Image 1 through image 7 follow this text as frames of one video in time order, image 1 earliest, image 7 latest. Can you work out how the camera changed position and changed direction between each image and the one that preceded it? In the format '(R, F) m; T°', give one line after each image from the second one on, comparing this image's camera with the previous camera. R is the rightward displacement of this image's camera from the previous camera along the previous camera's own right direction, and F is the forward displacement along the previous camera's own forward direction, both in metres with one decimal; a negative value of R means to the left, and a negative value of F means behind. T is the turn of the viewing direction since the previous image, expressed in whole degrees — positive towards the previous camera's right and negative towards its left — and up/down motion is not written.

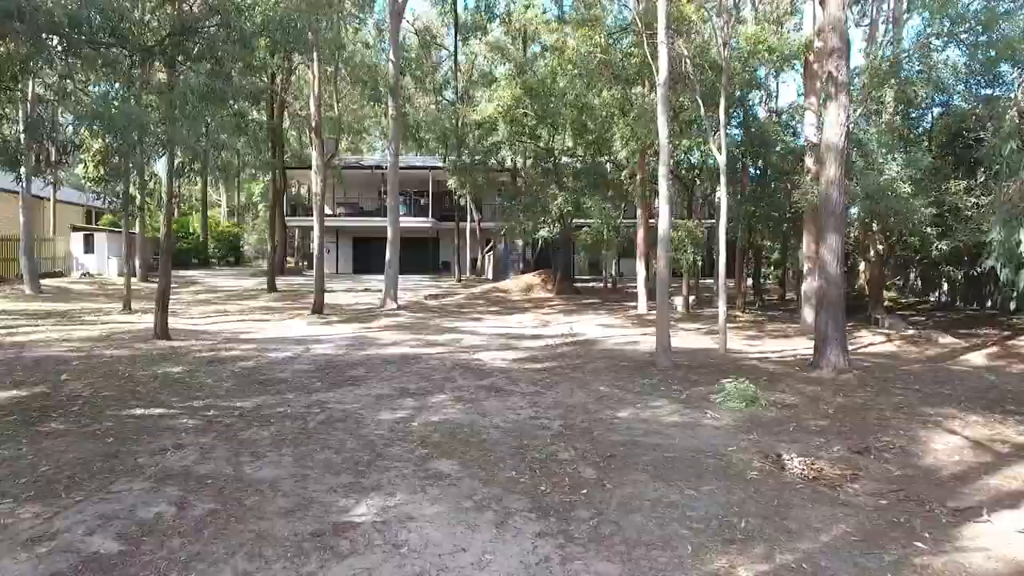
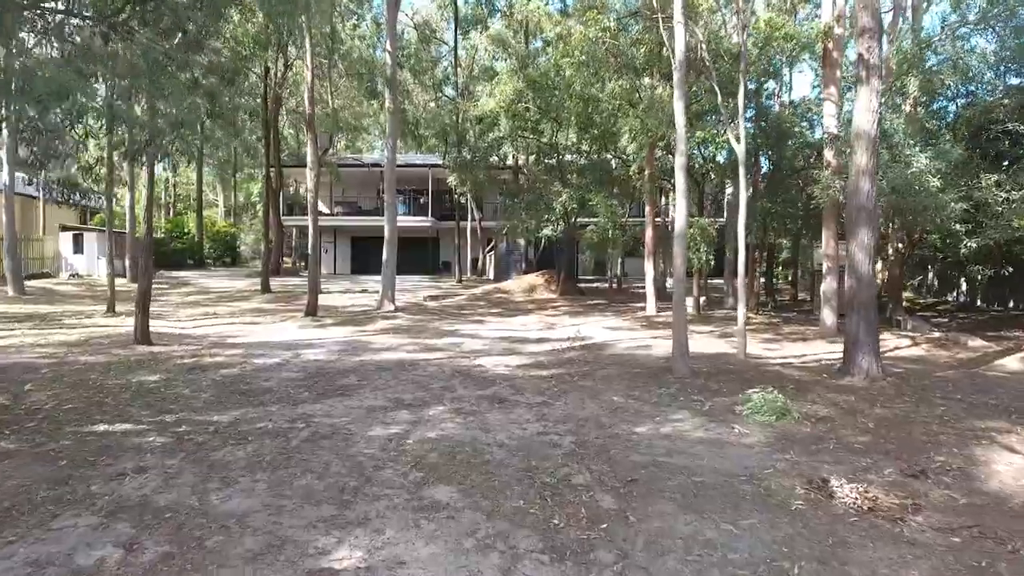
(0.0, +0.7) m; 0°
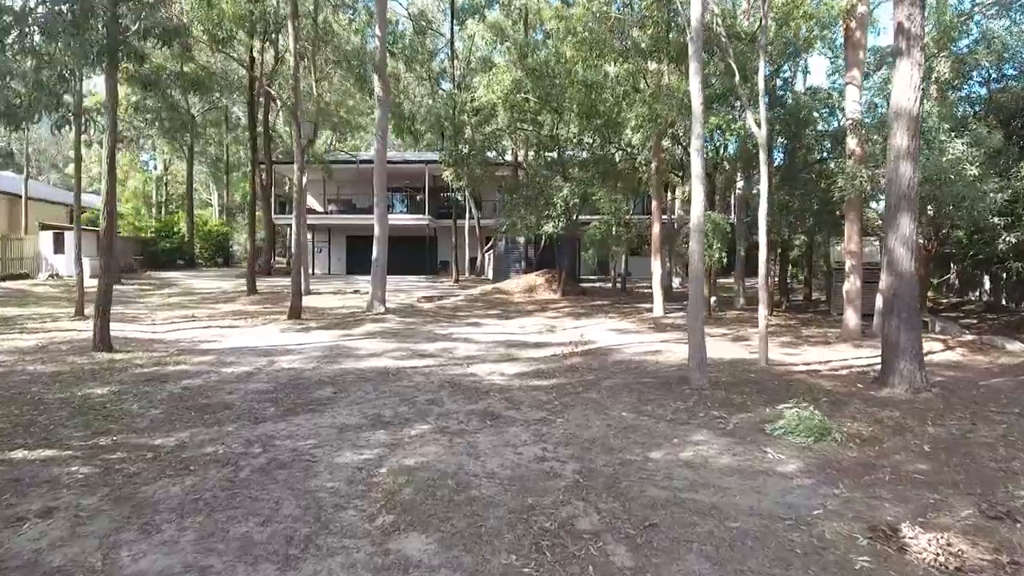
(+0.1, +1.0) m; 0°
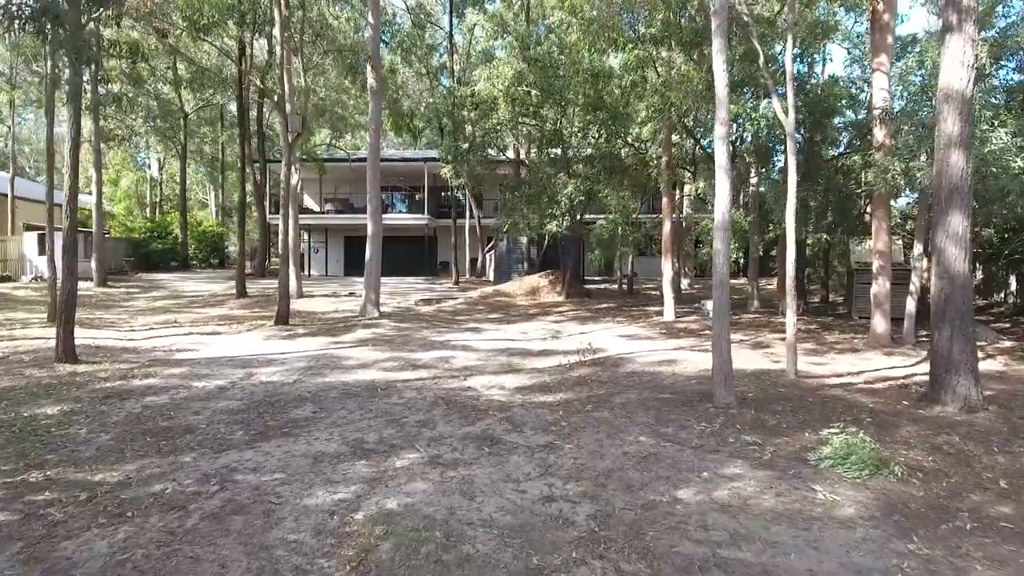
(0.0, +0.8) m; 0°
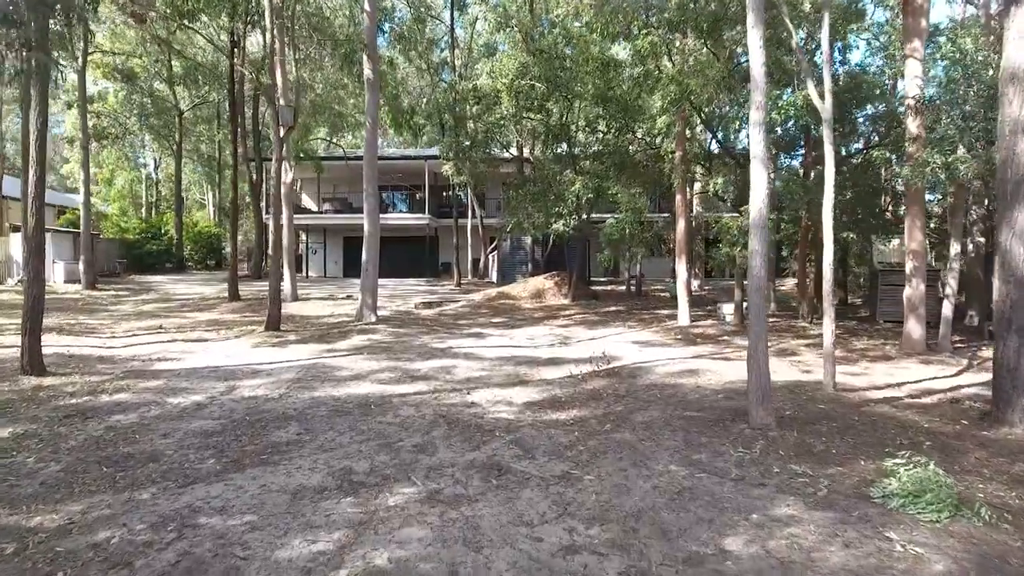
(-0.1, +0.8) m; 0°
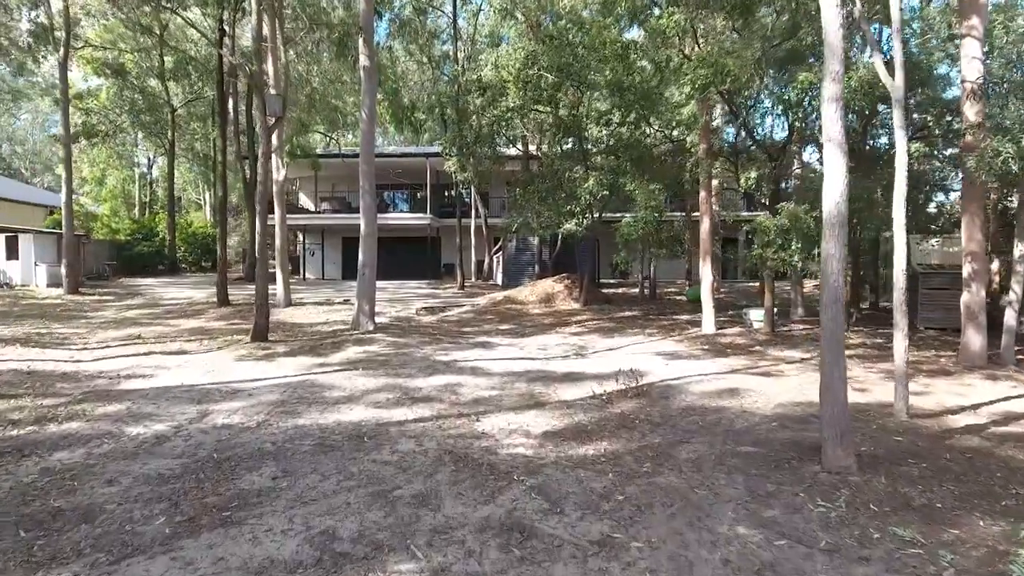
(-0.1, +1.1) m; 0°
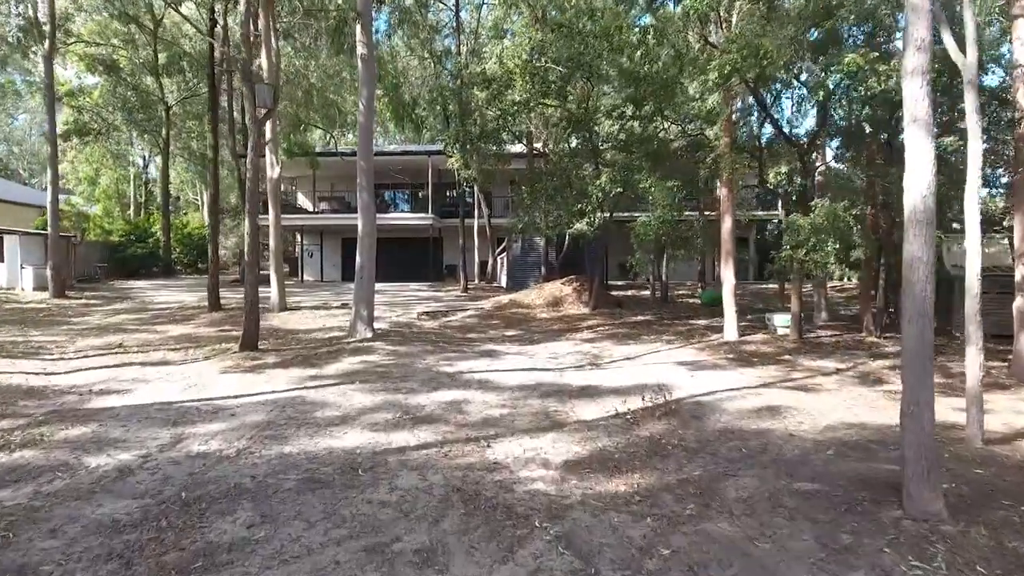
(-0.1, +0.8) m; 0°
